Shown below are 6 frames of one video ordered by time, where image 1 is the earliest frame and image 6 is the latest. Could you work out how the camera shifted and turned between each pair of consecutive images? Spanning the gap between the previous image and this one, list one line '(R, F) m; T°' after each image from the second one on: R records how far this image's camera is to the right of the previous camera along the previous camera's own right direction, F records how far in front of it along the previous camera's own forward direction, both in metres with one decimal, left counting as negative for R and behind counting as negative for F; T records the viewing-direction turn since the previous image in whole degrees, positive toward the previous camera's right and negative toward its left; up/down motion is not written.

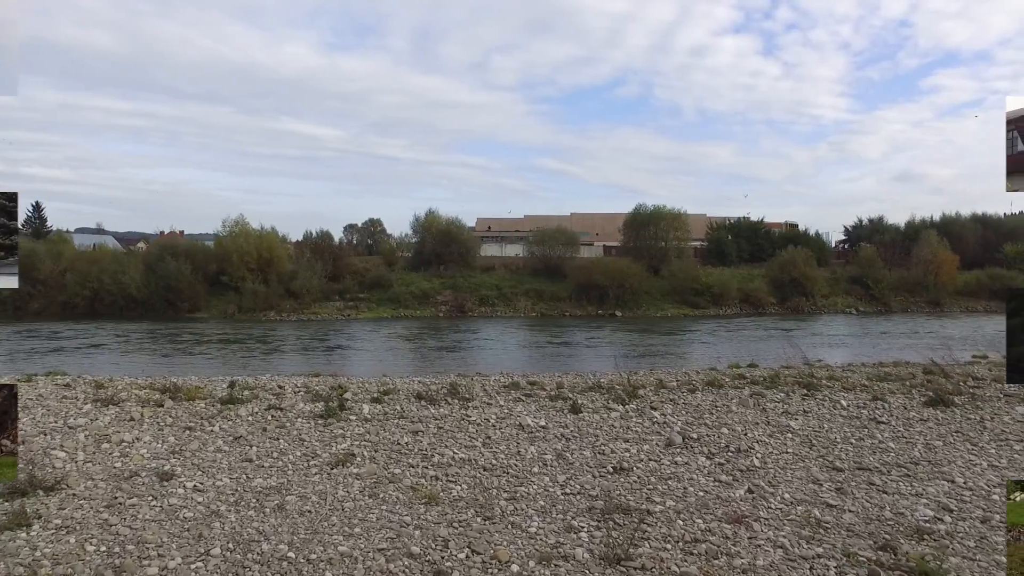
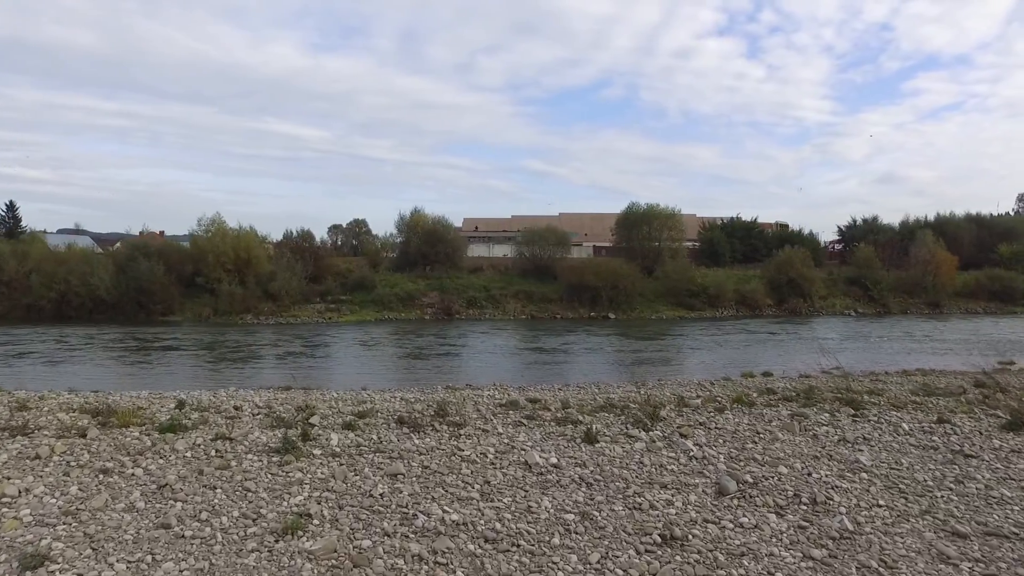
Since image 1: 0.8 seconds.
(-0.2, +1.9) m; +1°
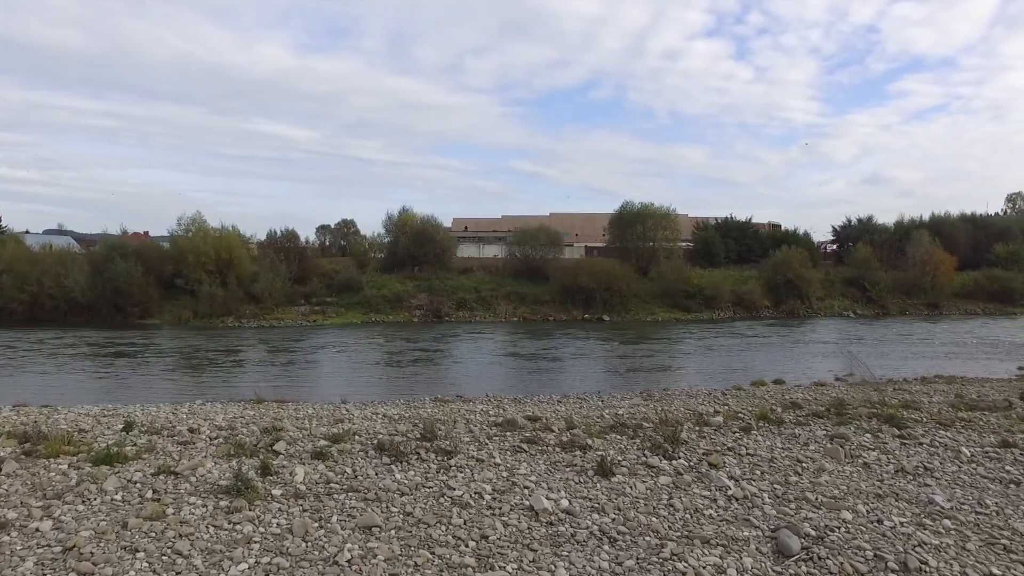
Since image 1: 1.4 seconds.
(-0.1, +1.4) m; +1°
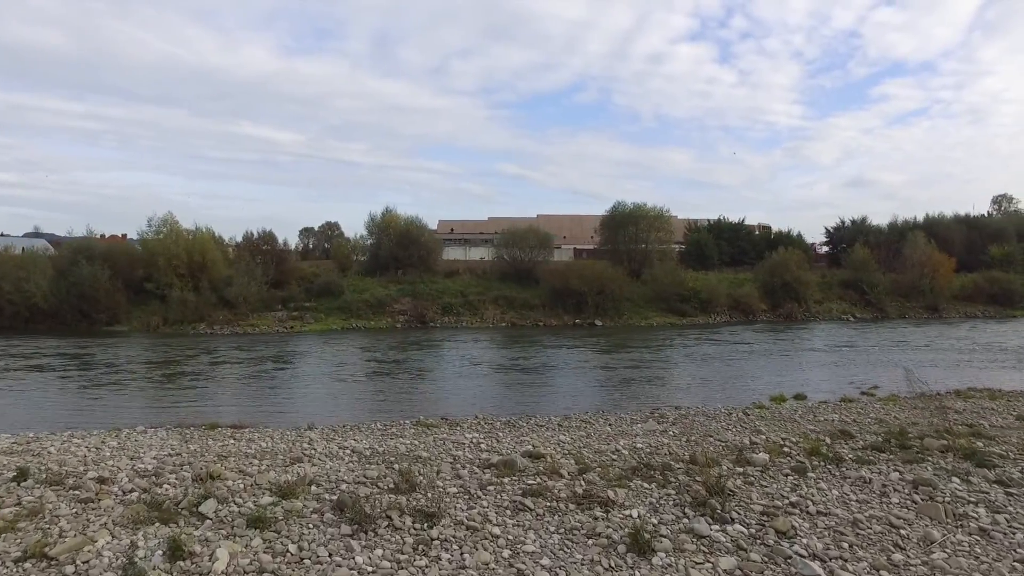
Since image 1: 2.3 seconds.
(-0.1, +2.0) m; +1°
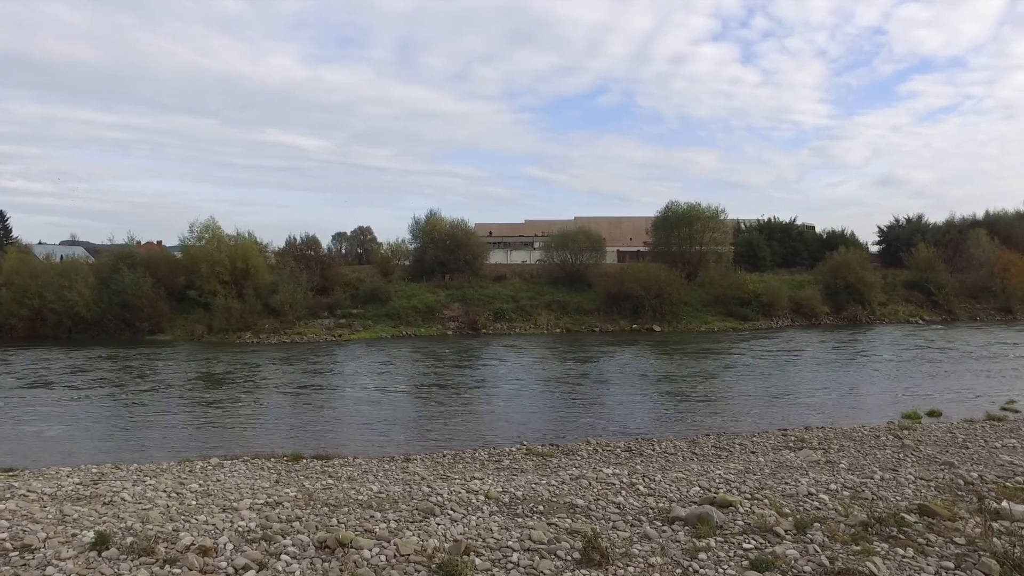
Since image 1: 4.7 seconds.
(-1.9, +1.7) m; -2°
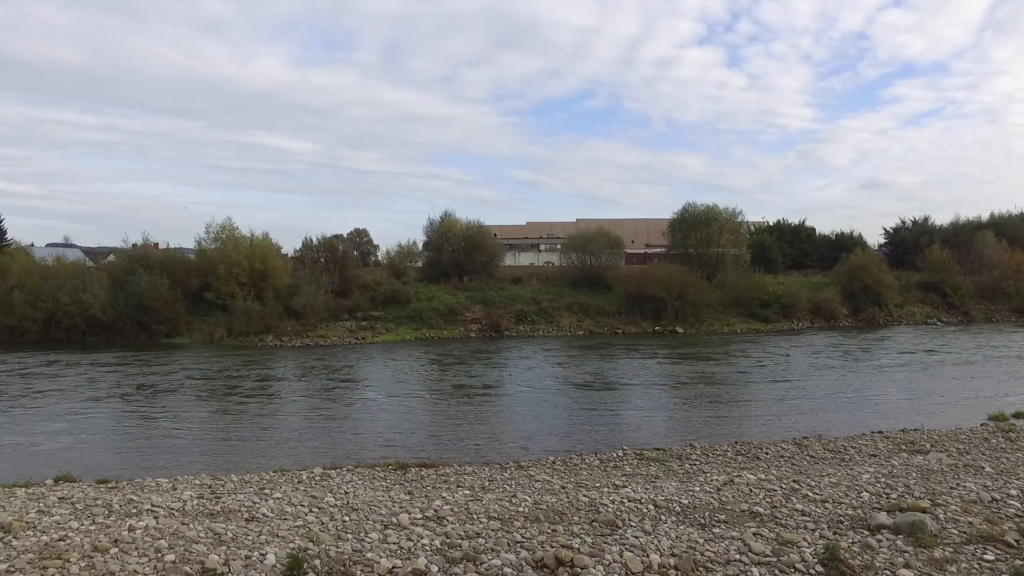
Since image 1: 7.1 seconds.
(-2.3, +0.6) m; +1°
